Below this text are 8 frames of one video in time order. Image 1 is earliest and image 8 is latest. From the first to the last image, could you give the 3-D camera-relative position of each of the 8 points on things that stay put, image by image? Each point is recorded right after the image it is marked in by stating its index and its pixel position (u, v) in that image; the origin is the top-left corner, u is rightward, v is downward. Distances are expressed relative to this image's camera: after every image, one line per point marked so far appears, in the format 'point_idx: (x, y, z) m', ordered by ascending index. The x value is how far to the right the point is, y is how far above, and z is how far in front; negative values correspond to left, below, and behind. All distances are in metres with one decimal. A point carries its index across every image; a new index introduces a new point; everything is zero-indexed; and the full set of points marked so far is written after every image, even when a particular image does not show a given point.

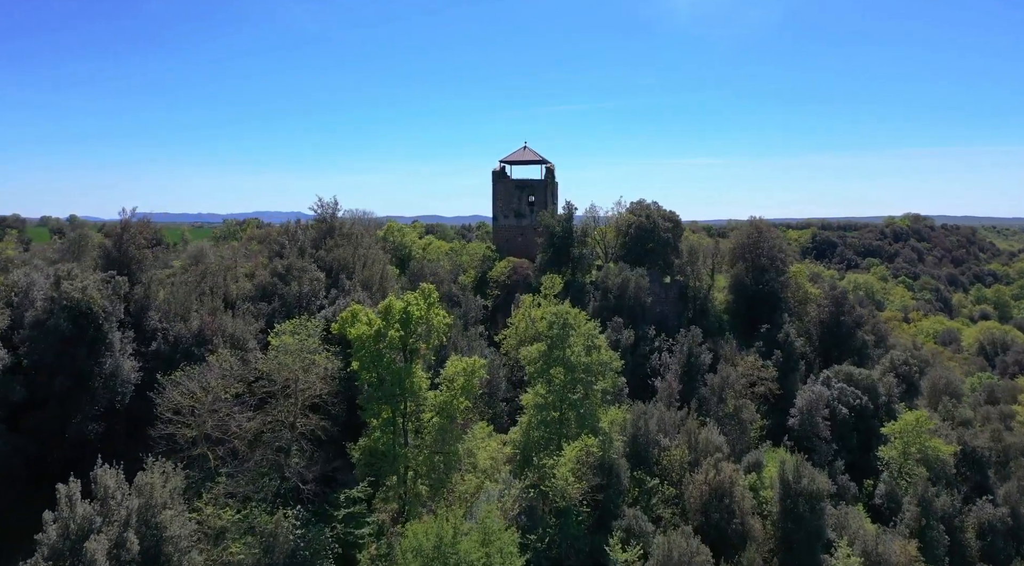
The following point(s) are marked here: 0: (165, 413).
0: (-9.4, -3.5, +18.2) m
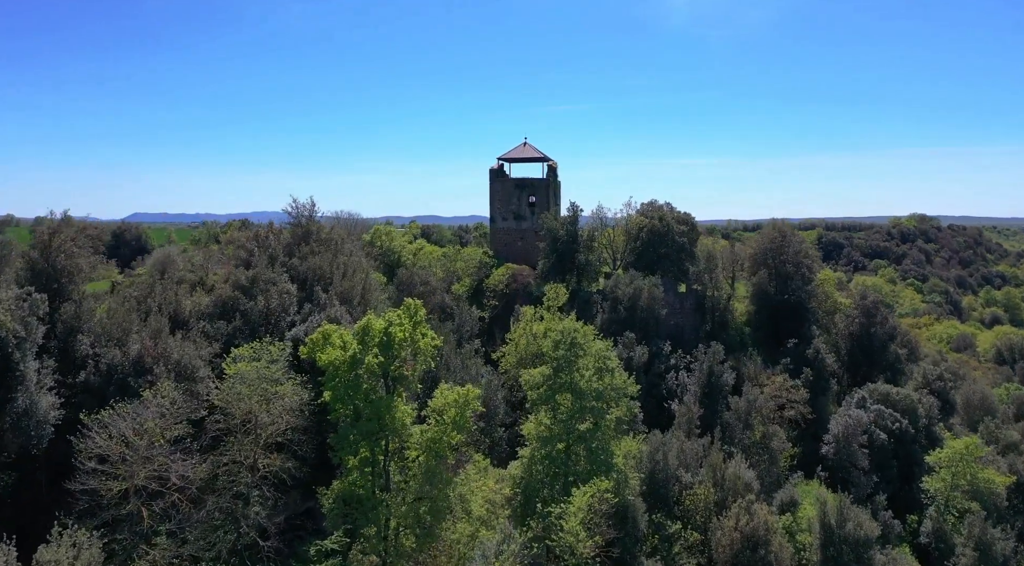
0: (-9.4, -3.9, +14.9) m
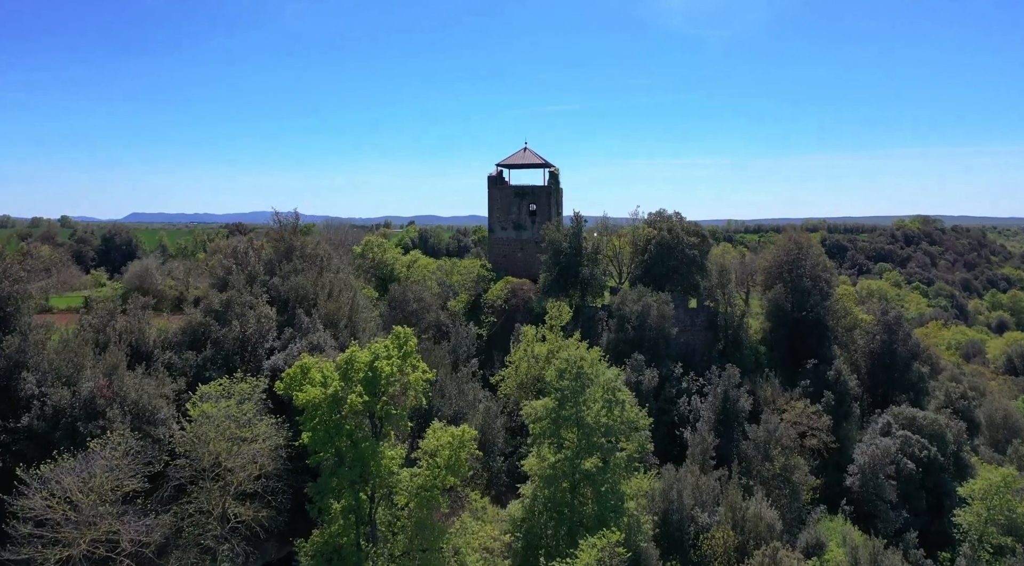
0: (-9.4, -4.6, +13.0) m
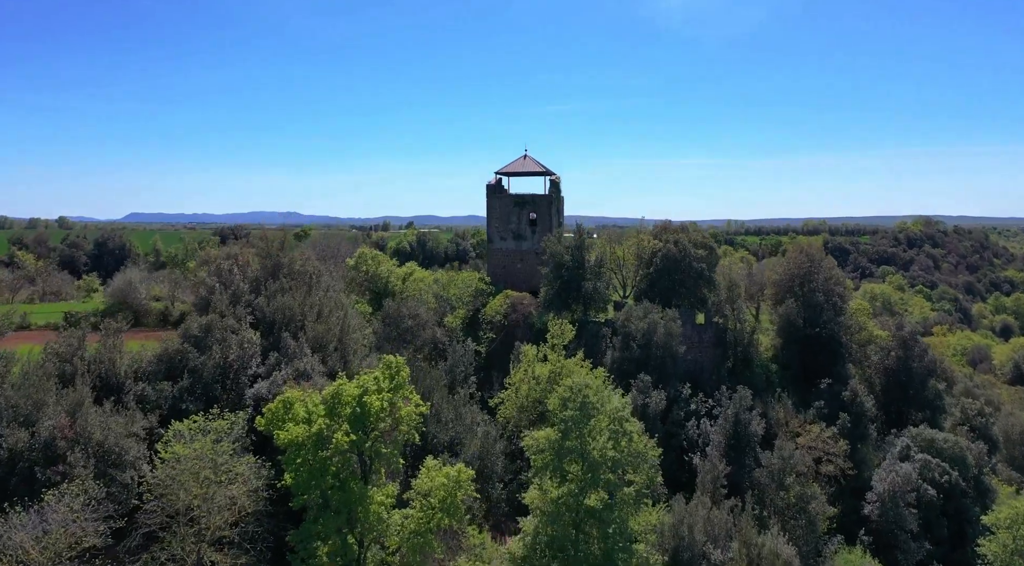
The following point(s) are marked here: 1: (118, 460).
0: (-9.3, -5.3, +11.7) m
1: (-8.3, -3.7, +14.4) m
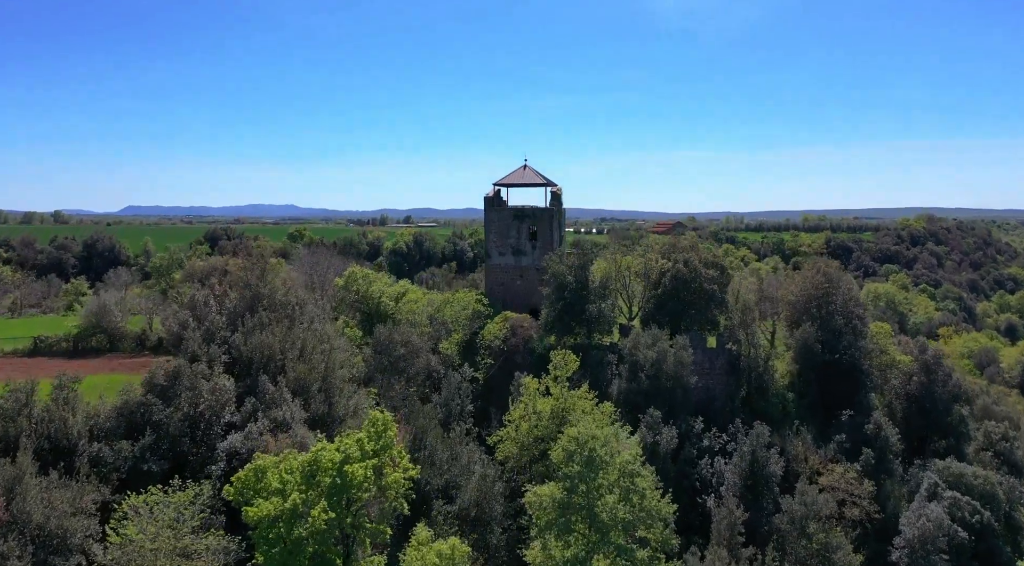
0: (-9.3, -6.4, +9.9) m
1: (-8.3, -4.8, +12.6) m
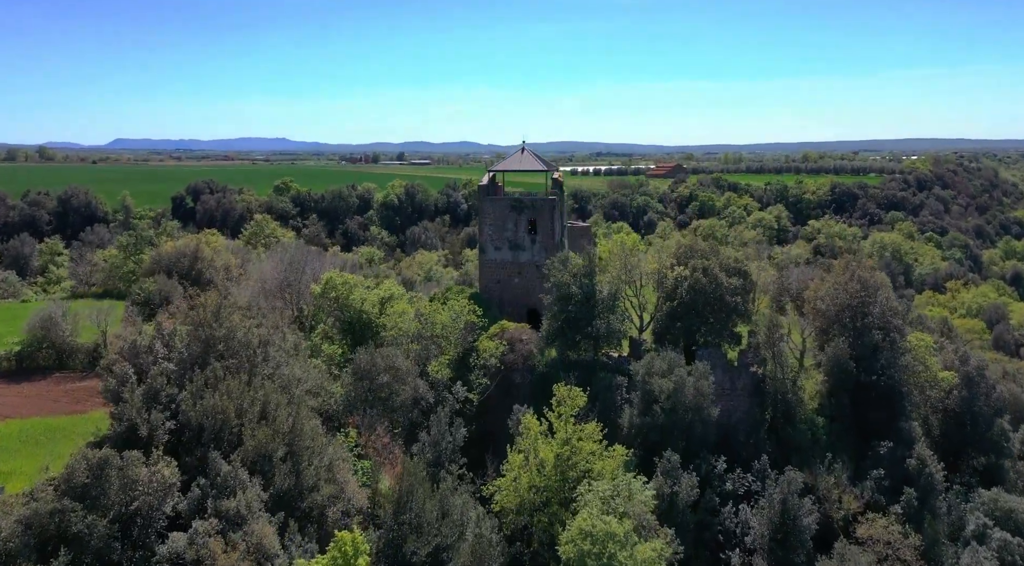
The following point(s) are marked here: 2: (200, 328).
0: (-9.3, -8.5, +7.3) m
1: (-8.3, -6.7, +9.8) m
2: (-8.5, -1.1, +18.3) m
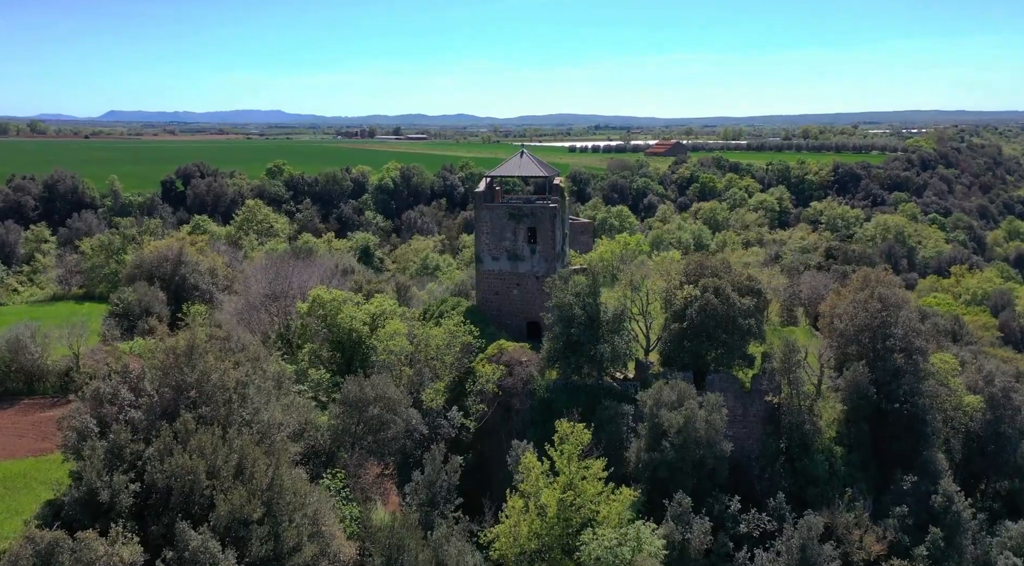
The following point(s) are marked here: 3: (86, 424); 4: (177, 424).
0: (-9.2, -9.9, +6.0) m
1: (-8.3, -8.0, +8.5) m
2: (-8.5, -2.0, +16.8) m
3: (-9.8, -3.1, +15.5) m
4: (-7.7, -3.2, +15.6) m
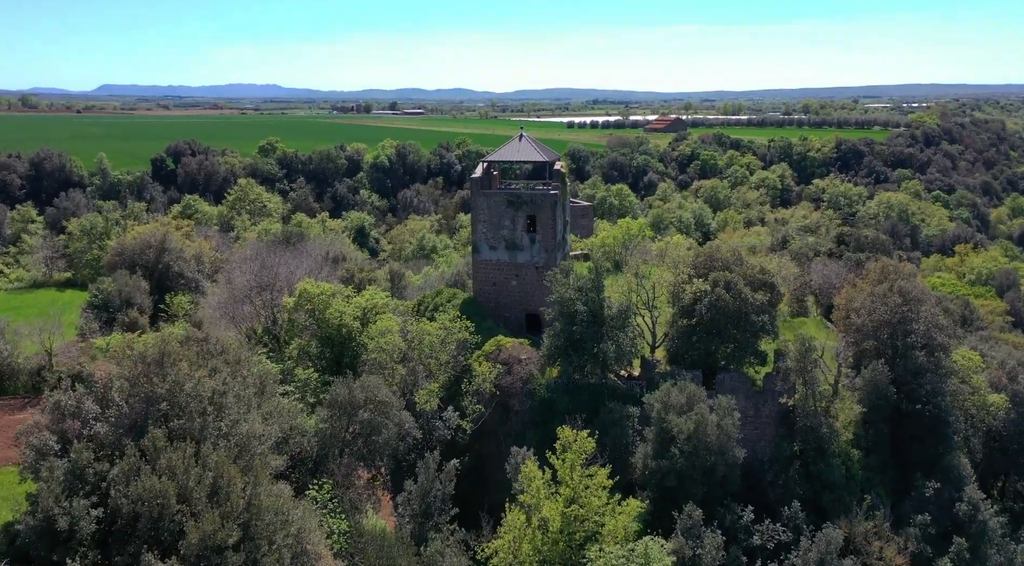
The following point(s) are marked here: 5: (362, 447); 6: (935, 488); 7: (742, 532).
0: (-9.2, -10.3, +4.9) m
1: (-8.3, -8.3, +7.3) m
2: (-8.5, -2.1, +15.4) m
3: (-9.8, -3.2, +14.2) m
4: (-7.7, -3.3, +14.2) m
5: (-4.3, -4.6, +19.2) m
6: (+12.4, -6.0, +19.9) m
7: (+6.3, -6.8, +18.4) m
